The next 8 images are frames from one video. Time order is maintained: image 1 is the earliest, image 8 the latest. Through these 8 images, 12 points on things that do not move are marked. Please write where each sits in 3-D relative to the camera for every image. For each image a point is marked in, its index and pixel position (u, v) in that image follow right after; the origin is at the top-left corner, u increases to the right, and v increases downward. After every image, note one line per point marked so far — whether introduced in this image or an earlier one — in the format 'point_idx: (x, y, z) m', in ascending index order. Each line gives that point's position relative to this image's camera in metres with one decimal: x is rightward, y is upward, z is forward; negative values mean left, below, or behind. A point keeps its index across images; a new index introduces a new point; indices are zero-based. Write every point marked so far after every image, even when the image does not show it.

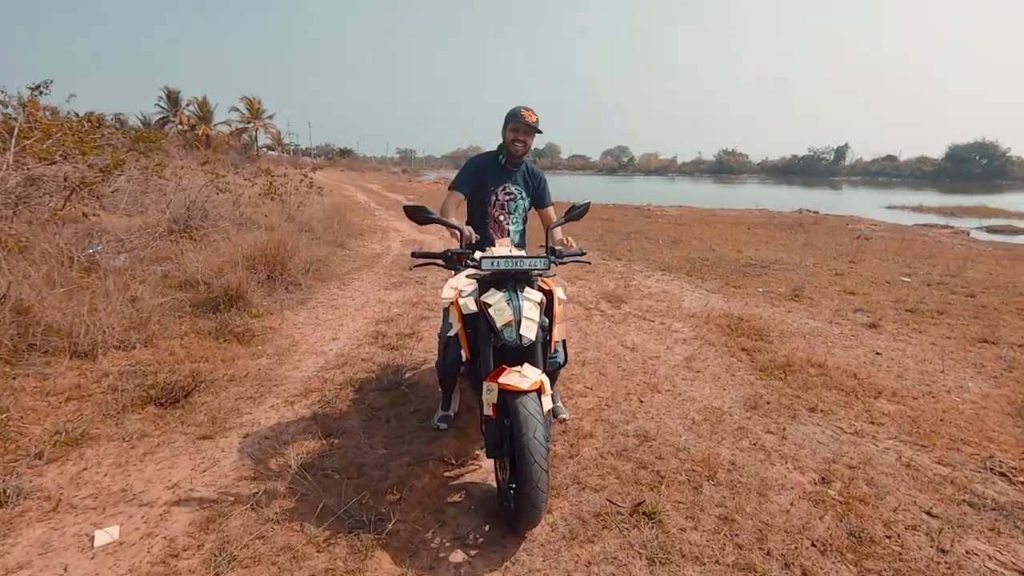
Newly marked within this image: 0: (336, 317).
0: (-2.1, -0.3, +6.4) m
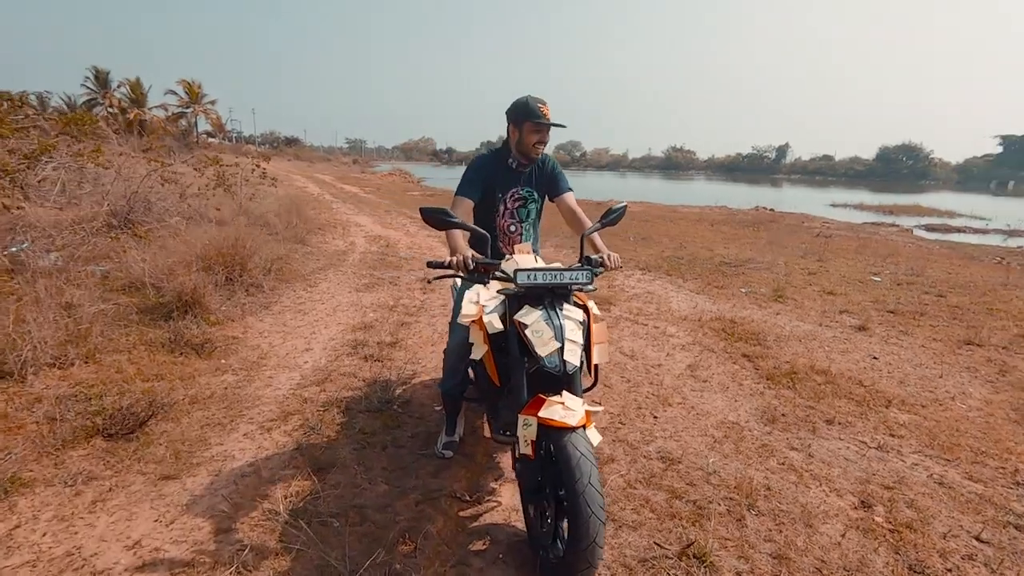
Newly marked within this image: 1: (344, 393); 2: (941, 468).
0: (-2.2, -0.4, +5.8) m
1: (-1.3, -0.8, +4.2) m
2: (+2.9, -1.2, +3.6) m
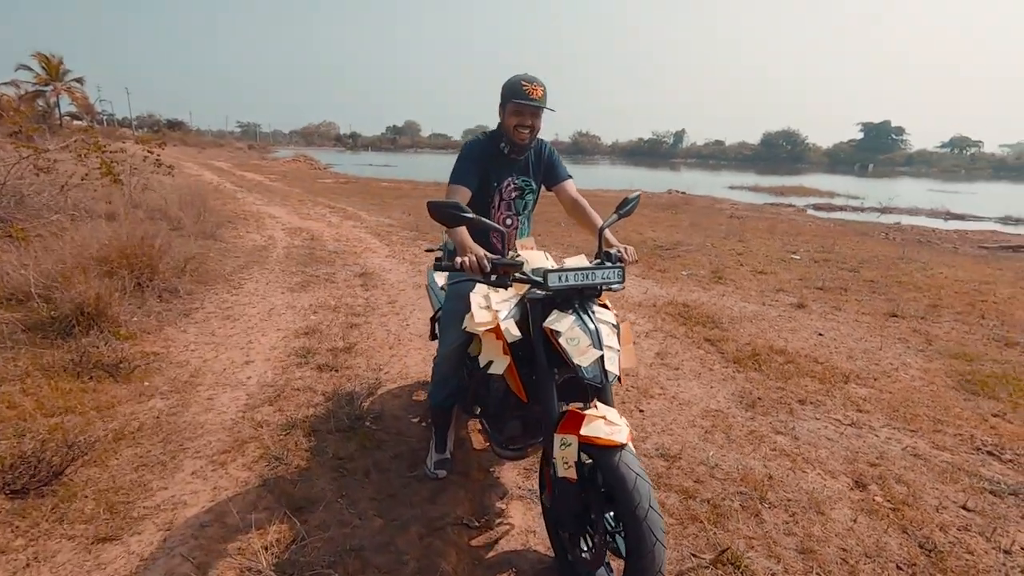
0: (-2.6, -0.4, +5.1) m
1: (-1.4, -0.8, +3.7) m
2: (+2.8, -1.1, +3.8) m
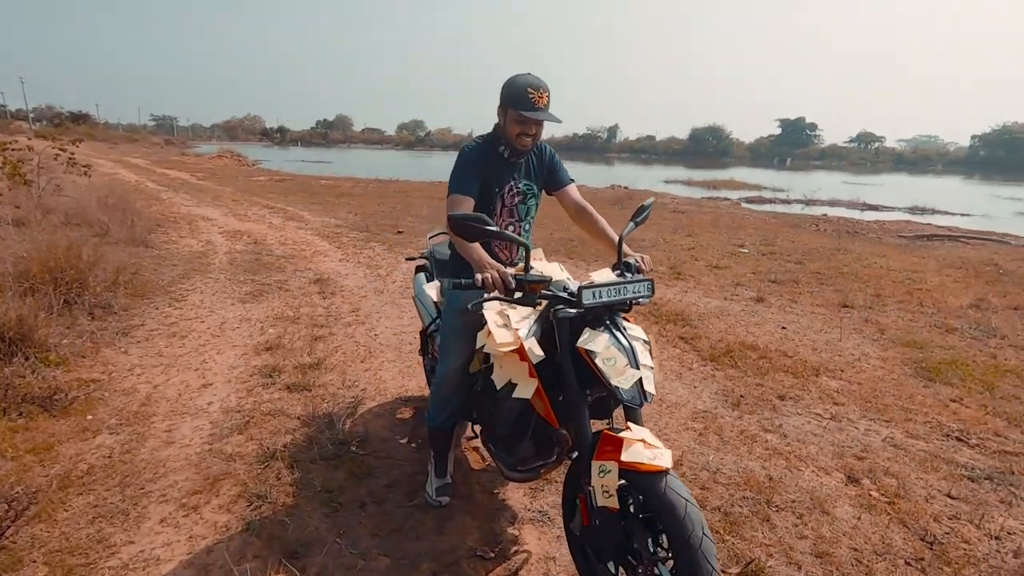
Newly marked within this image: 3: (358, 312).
0: (-2.8, -0.5, +4.6) m
1: (-1.5, -0.9, +3.4) m
2: (+2.8, -1.0, +3.9) m
3: (-1.7, -0.3, +5.8) m
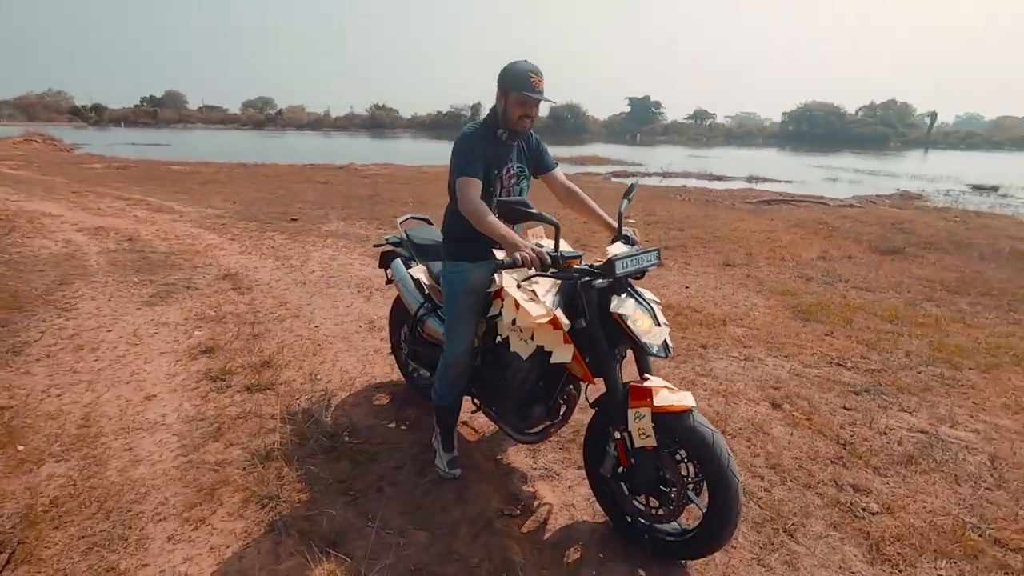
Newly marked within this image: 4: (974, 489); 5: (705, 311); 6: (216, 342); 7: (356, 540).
0: (-3.1, -0.6, +4.2) m
1: (-1.5, -0.9, +3.3) m
2: (+2.5, -0.7, +4.8) m
3: (-2.3, -0.2, +5.5) m
4: (+2.7, -1.2, +3.1) m
5: (+2.1, -0.3, +5.9) m
6: (-2.5, -0.5, +4.6) m
7: (-0.7, -1.2, +2.5) m
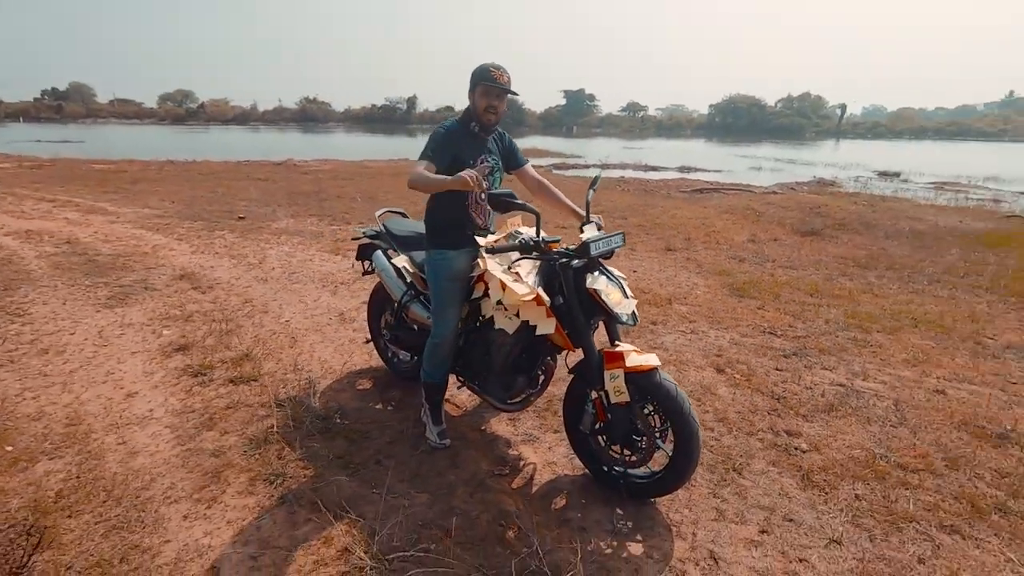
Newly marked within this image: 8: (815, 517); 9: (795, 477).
0: (-3.3, -0.6, +4.1) m
1: (-1.6, -0.9, +3.4) m
2: (+2.1, -0.5, +5.3) m
3: (-2.7, -0.1, +5.6) m
4: (+2.6, -1.0, +3.8) m
5: (+1.7, 0.0, +6.5) m
6: (-2.8, -0.4, +4.6) m
7: (-0.8, -1.1, +2.8) m
8: (+1.6, -1.2, +2.8) m
9: (+1.7, -1.1, +3.2) m
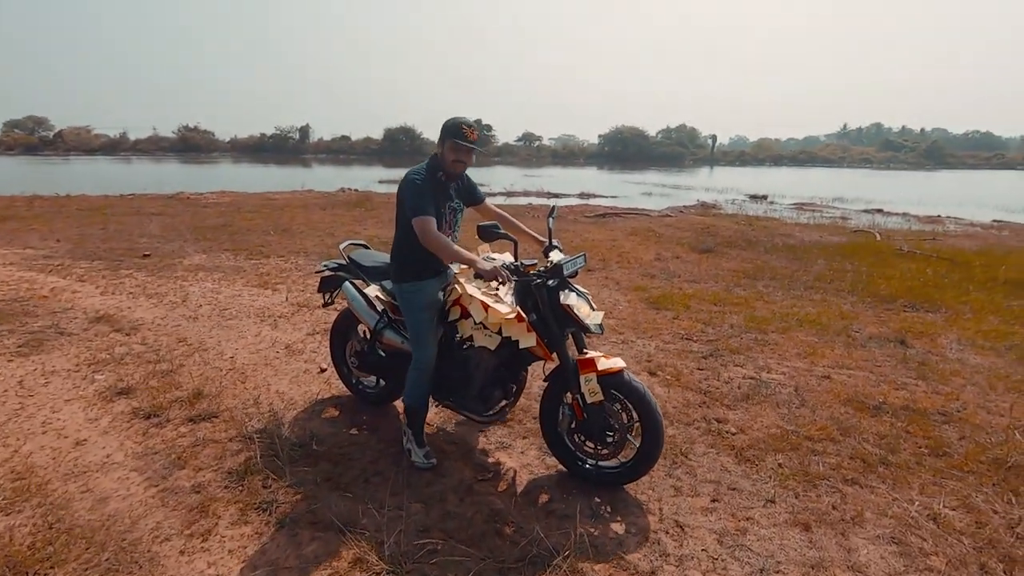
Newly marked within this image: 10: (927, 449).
0: (-3.6, -0.9, +3.8) m
1: (-1.8, -1.1, +3.4) m
2: (+1.6, -0.6, +6.0) m
3: (-3.2, -0.5, +5.4) m
4: (+2.3, -1.0, +4.5) m
5: (+0.9, -0.3, +7.0) m
6: (-3.1, -0.8, +4.4) m
7: (-0.8, -1.2, +2.9) m
8: (+1.5, -1.2, +3.4) m
9: (+1.5, -1.2, +3.7) m
10: (+3.0, -1.2, +3.9) m
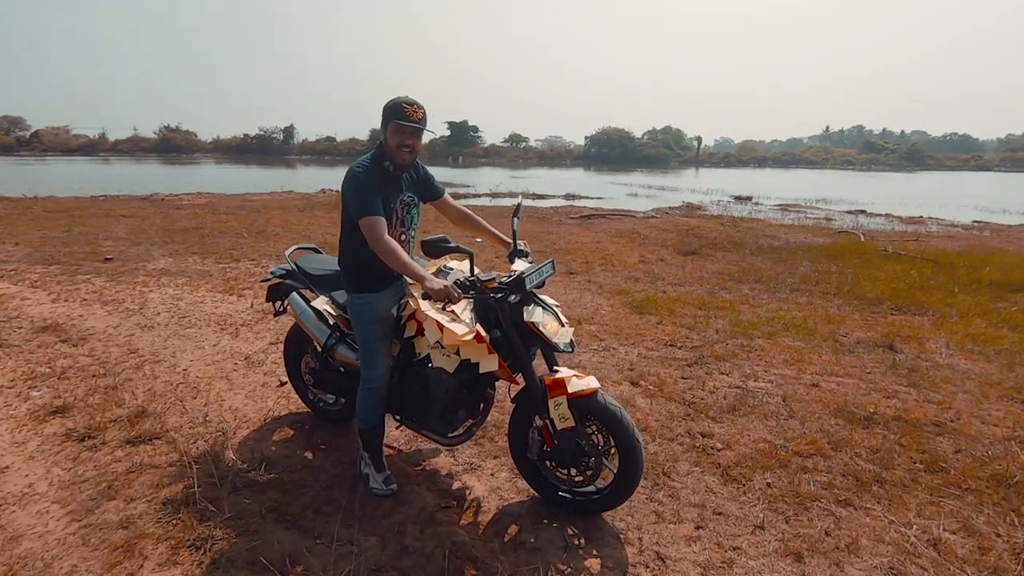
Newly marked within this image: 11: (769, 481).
0: (-3.8, -1.0, +3.5) m
1: (-2.0, -1.1, +3.1) m
2: (+1.3, -0.7, +5.7) m
3: (-3.5, -0.6, +5.0) m
4: (+2.1, -1.0, +4.2) m
5: (+0.6, -0.3, +6.8) m
6: (-3.4, -0.8, +4.0) m
7: (-1.0, -1.3, +2.6) m
8: (+1.3, -1.3, +3.1) m
9: (+1.3, -1.2, +3.5) m
10: (+2.8, -1.2, +3.7) m
11: (+1.6, -1.2, +3.4) m
